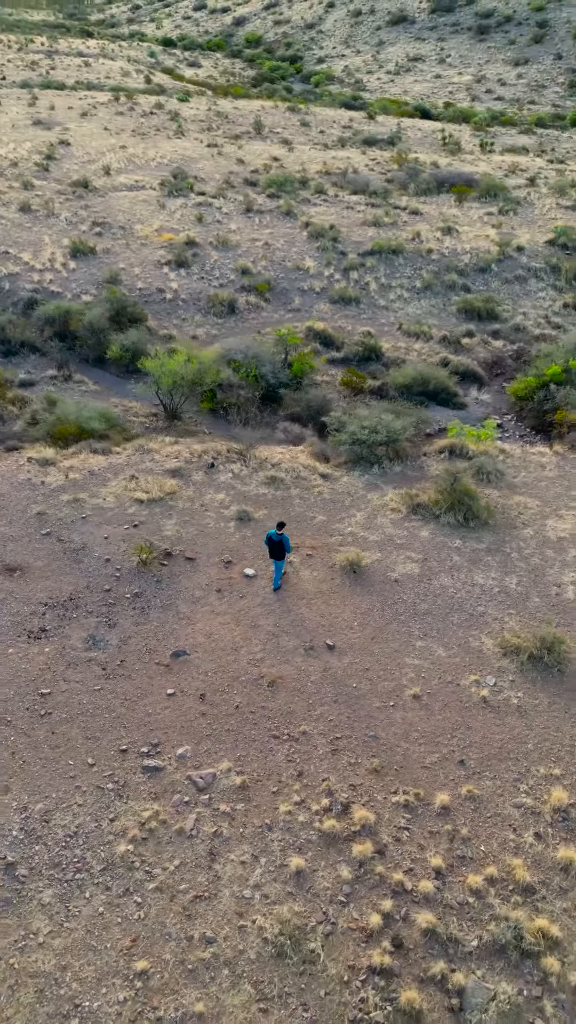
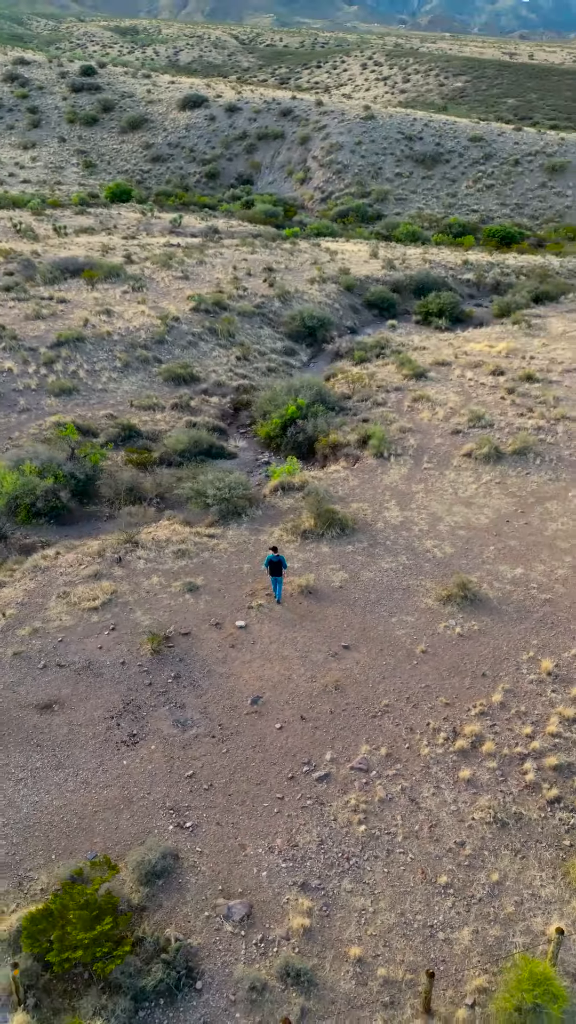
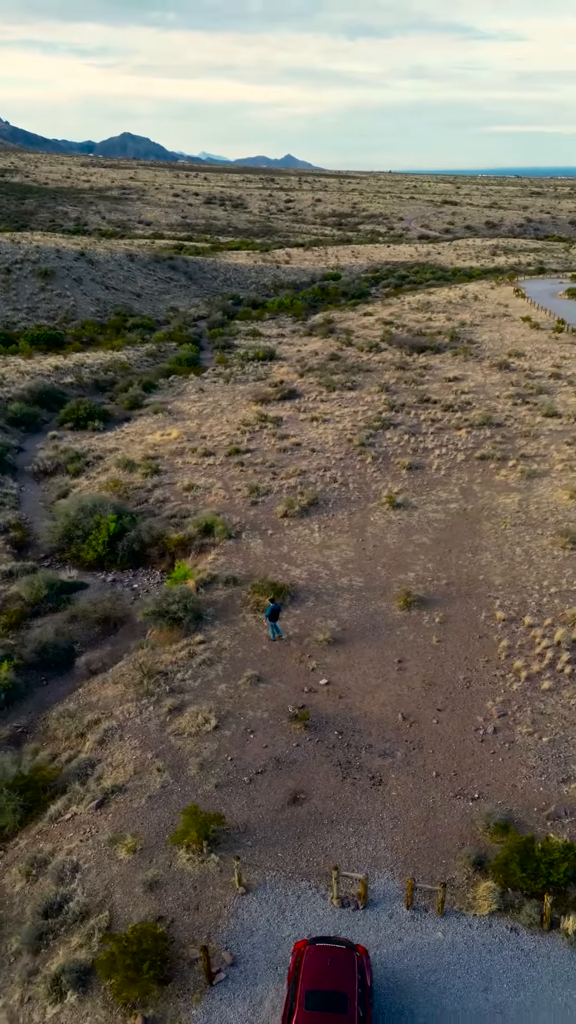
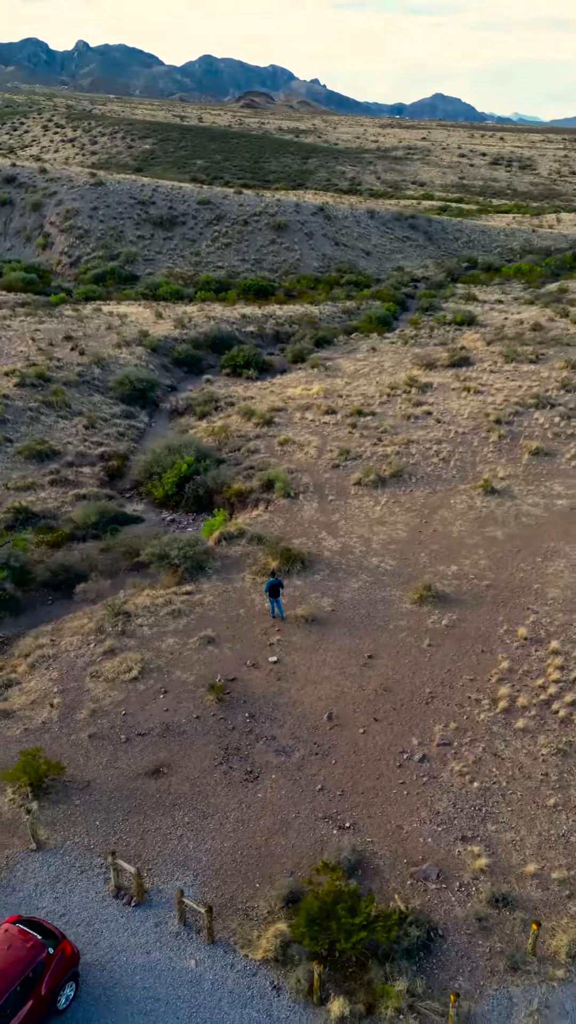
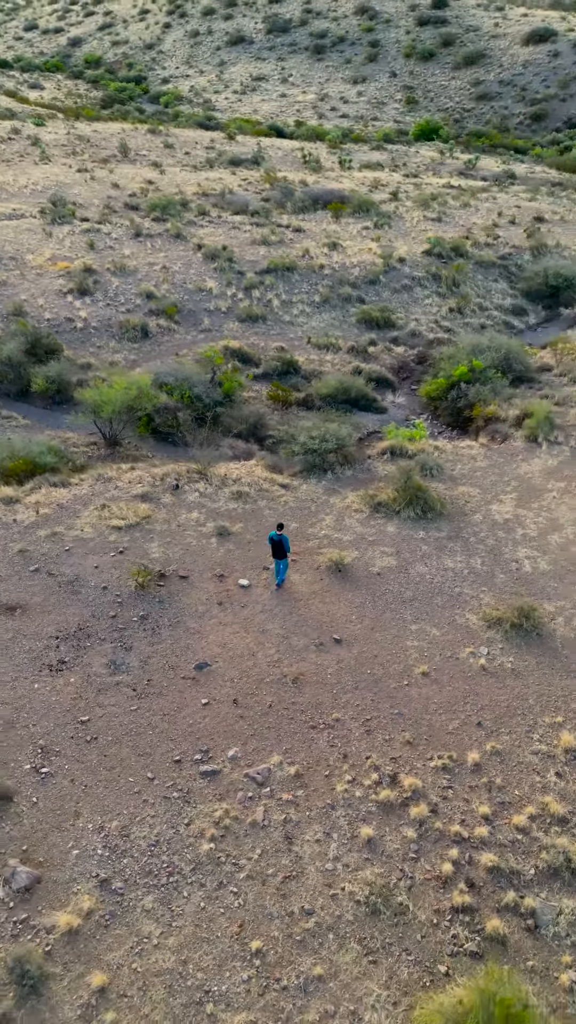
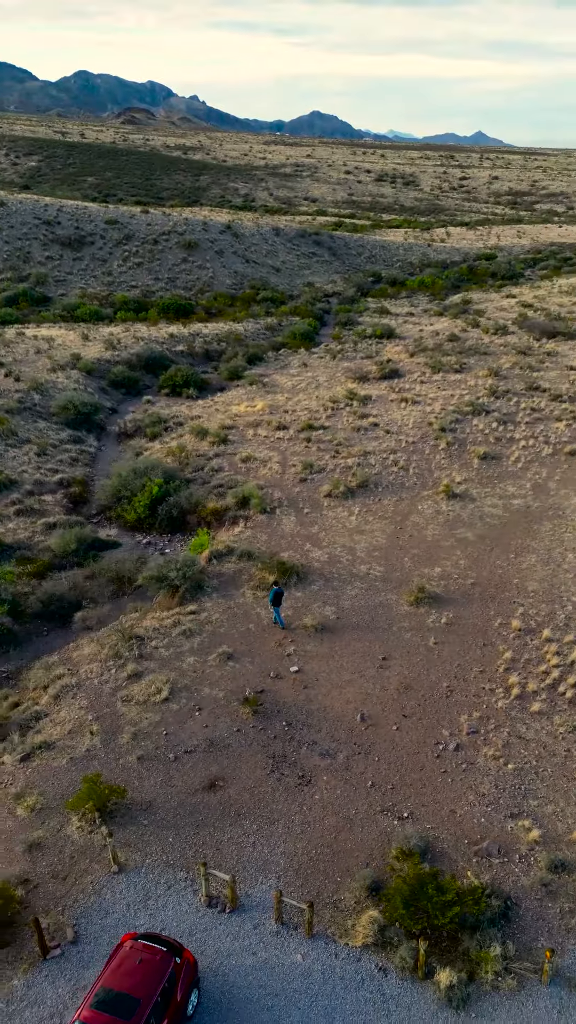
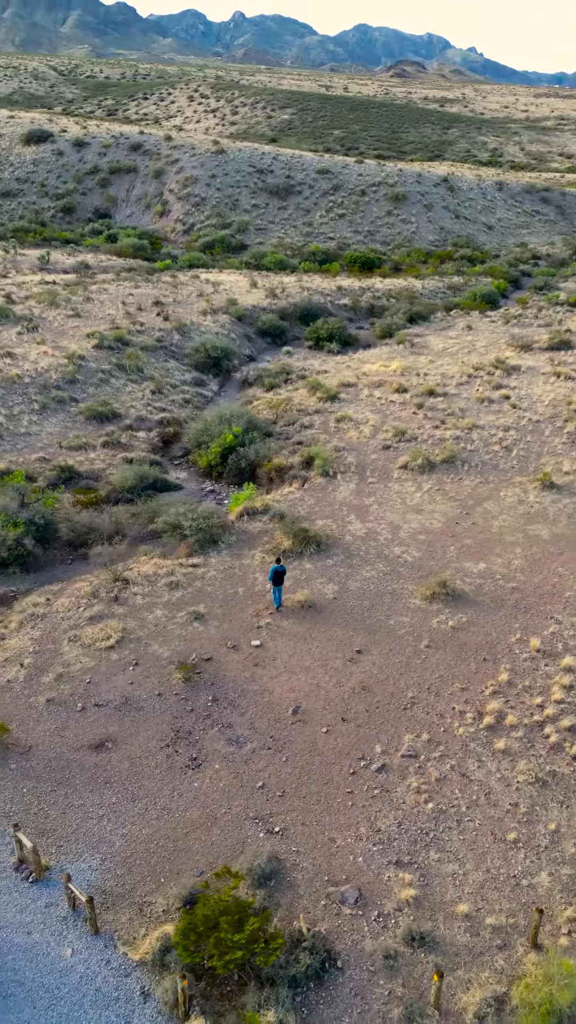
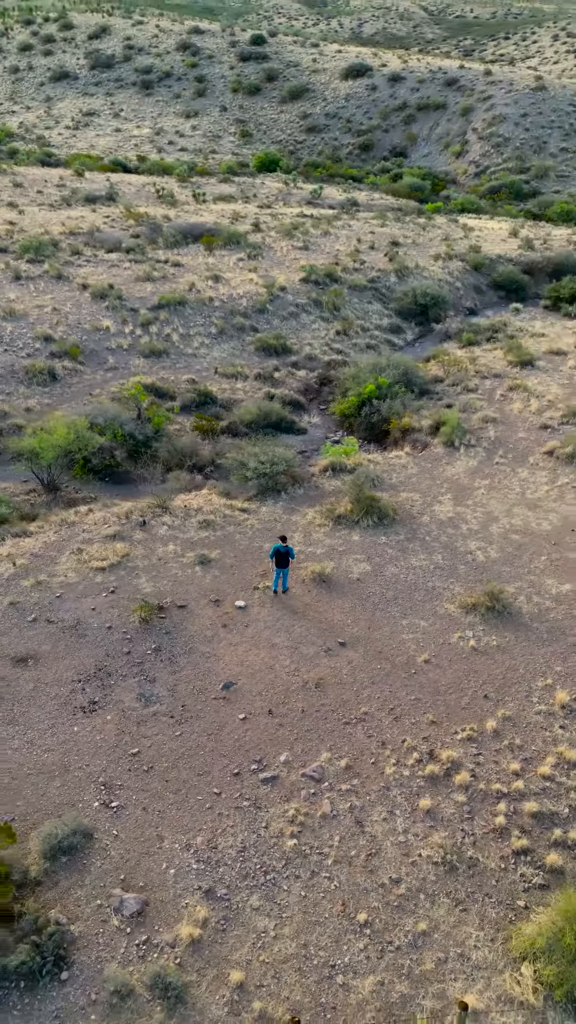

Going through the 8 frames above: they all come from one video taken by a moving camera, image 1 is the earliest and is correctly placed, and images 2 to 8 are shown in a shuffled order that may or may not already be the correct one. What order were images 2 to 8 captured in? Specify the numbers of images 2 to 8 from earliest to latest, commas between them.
5, 8, 2, 7, 4, 6, 3
